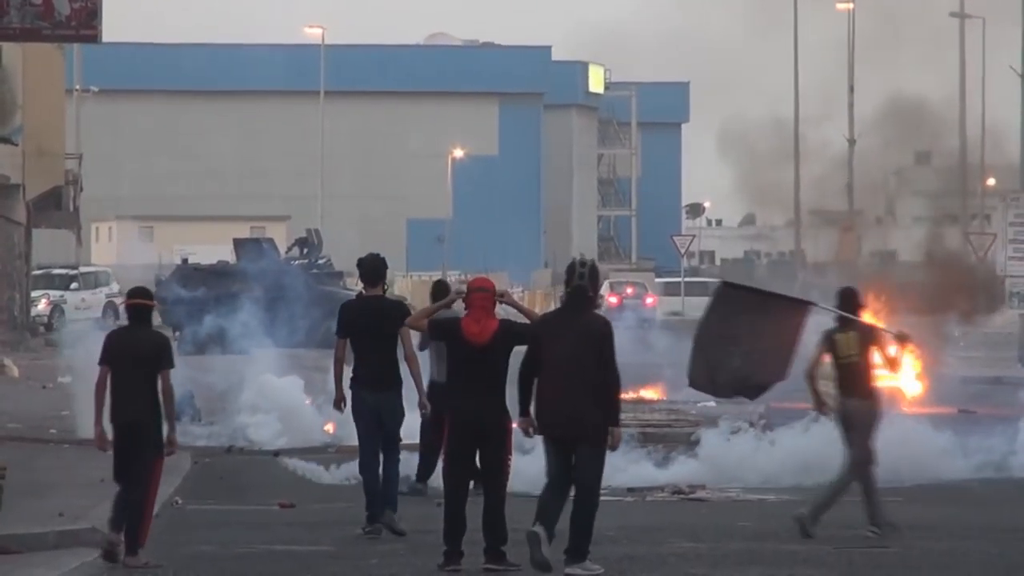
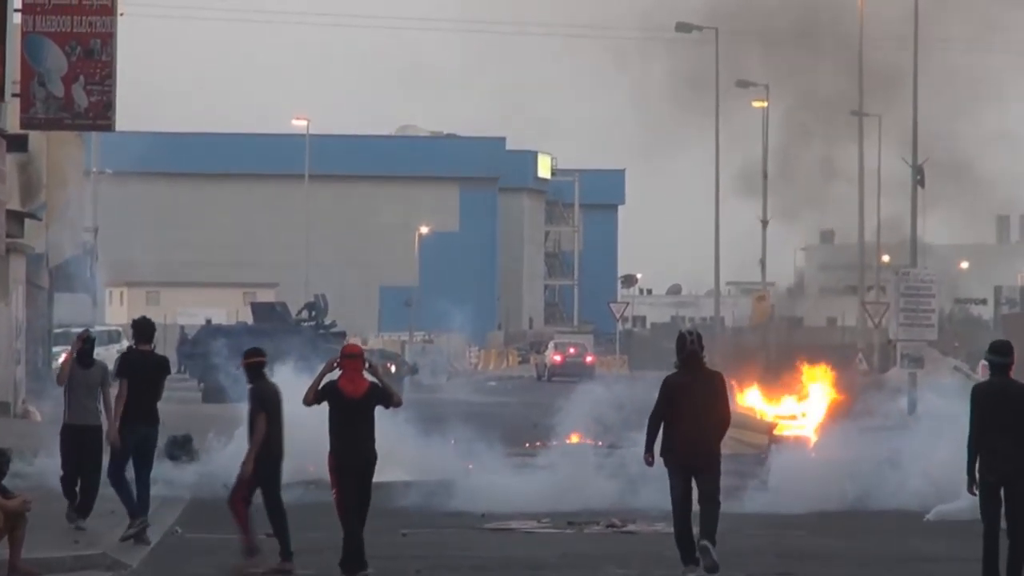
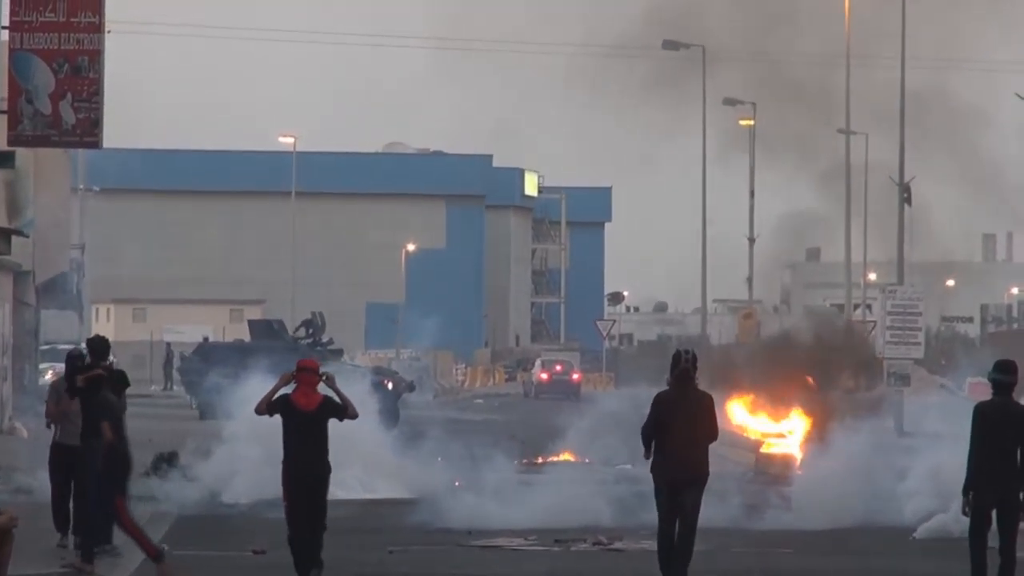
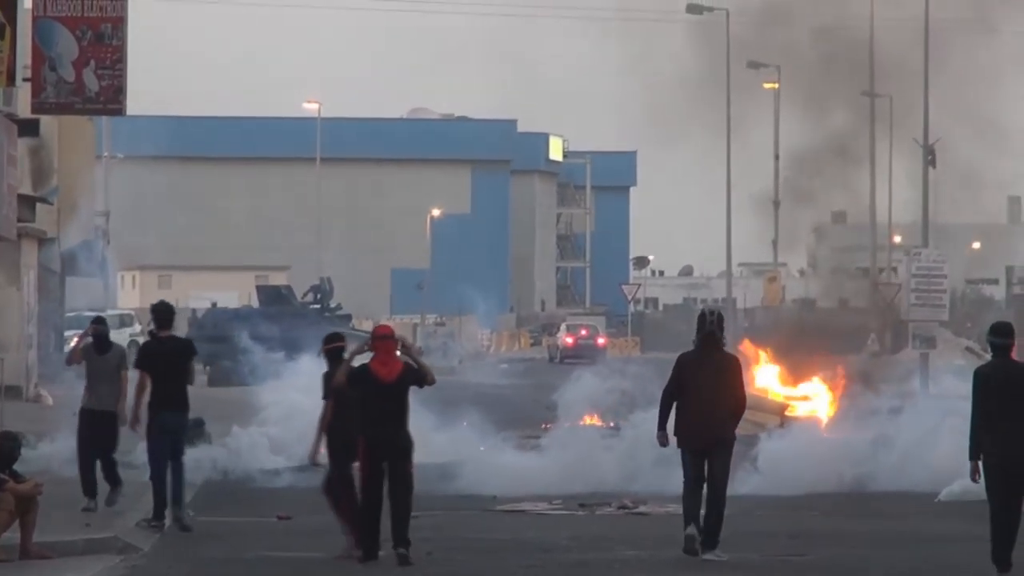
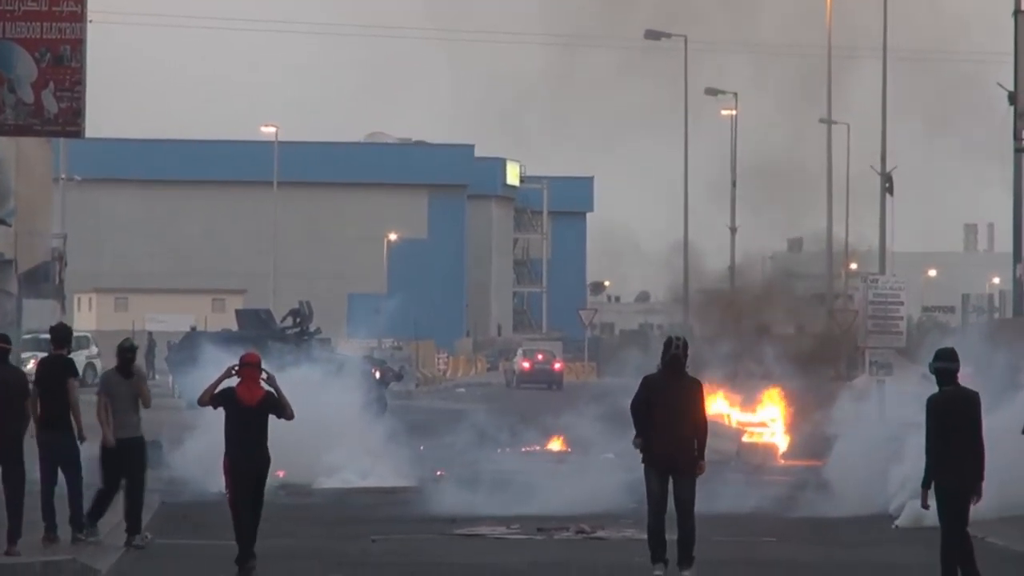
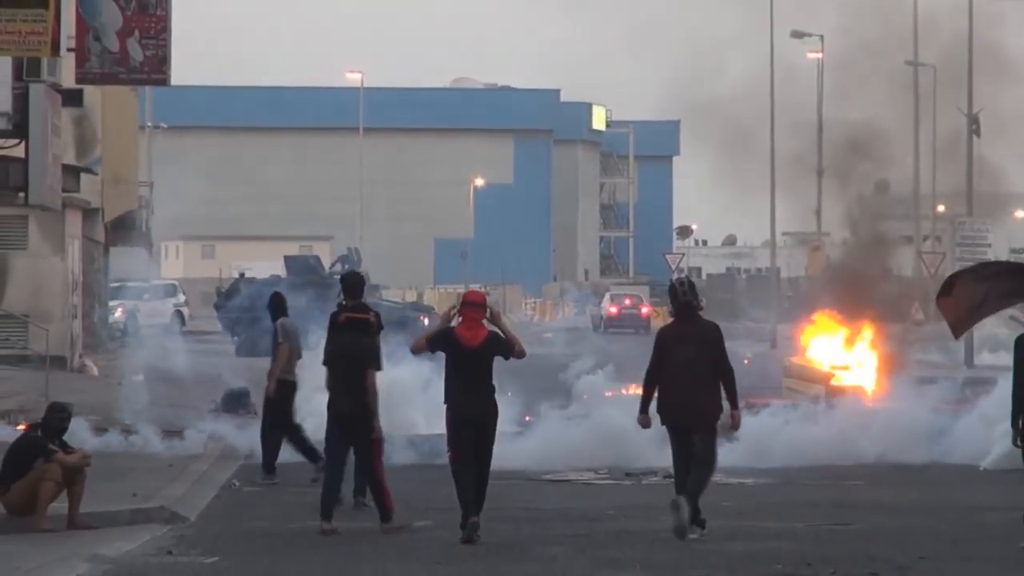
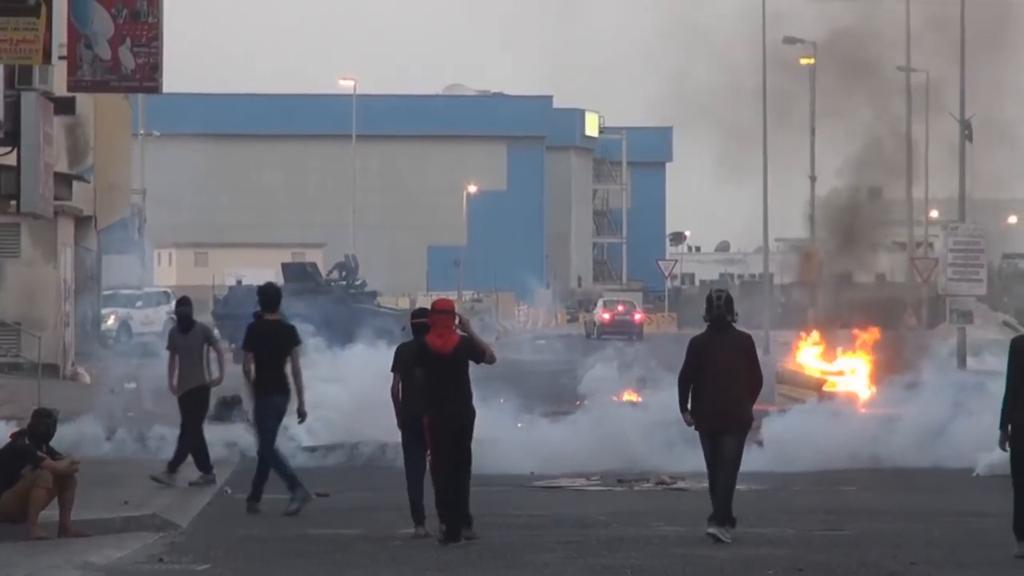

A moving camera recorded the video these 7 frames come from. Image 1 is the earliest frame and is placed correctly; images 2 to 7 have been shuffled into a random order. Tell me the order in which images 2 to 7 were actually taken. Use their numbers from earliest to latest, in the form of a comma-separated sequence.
6, 7, 4, 2, 3, 5
